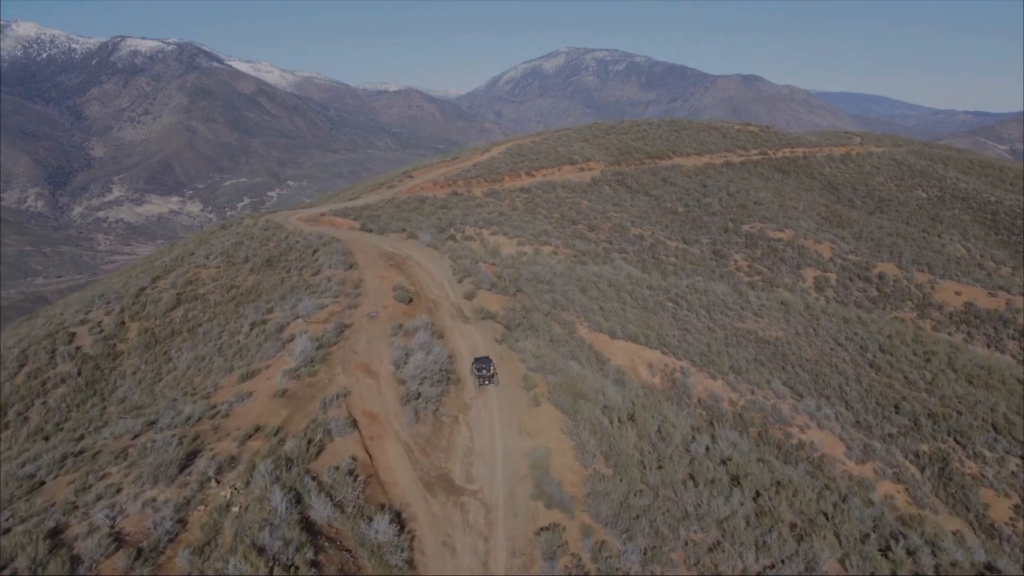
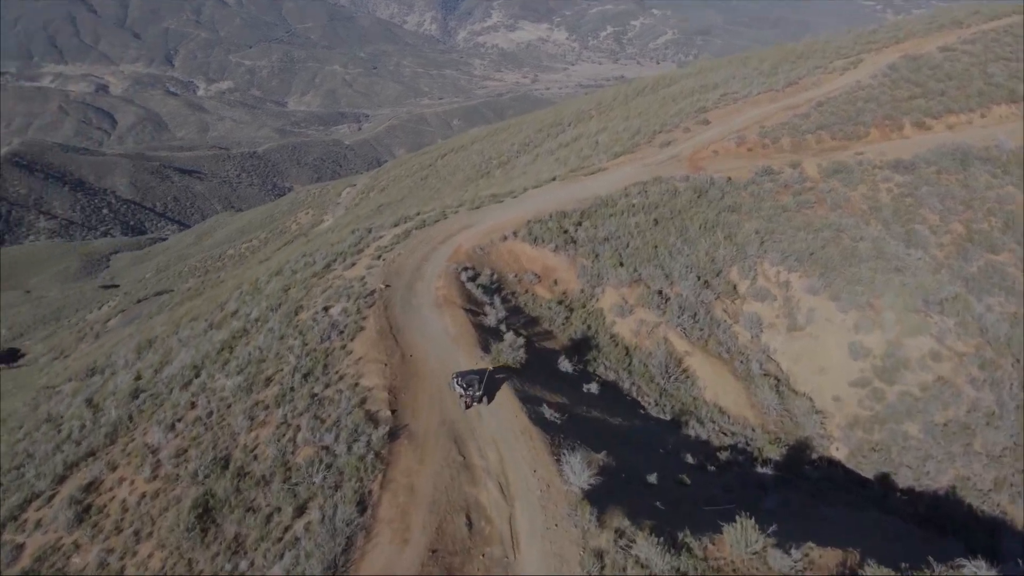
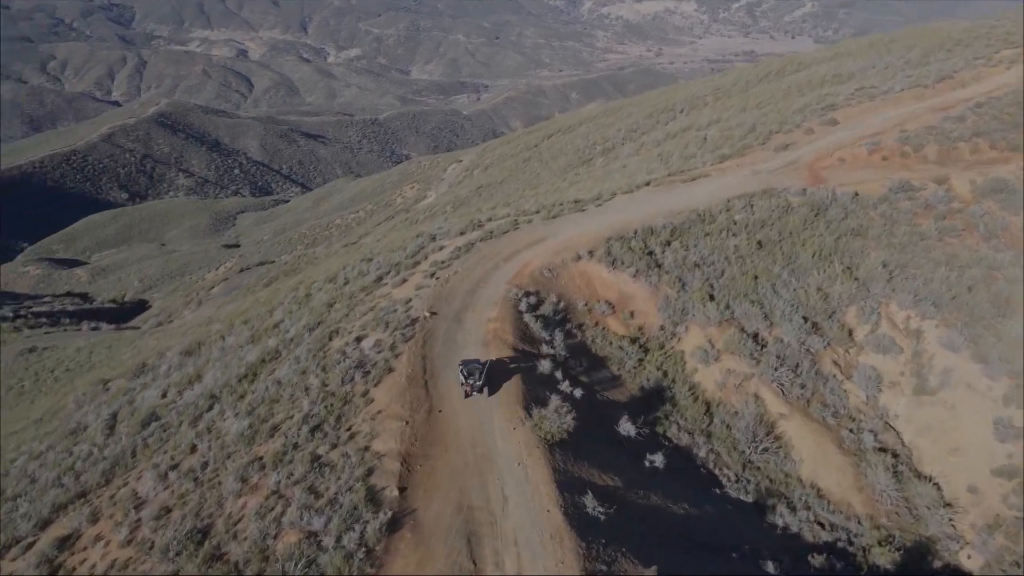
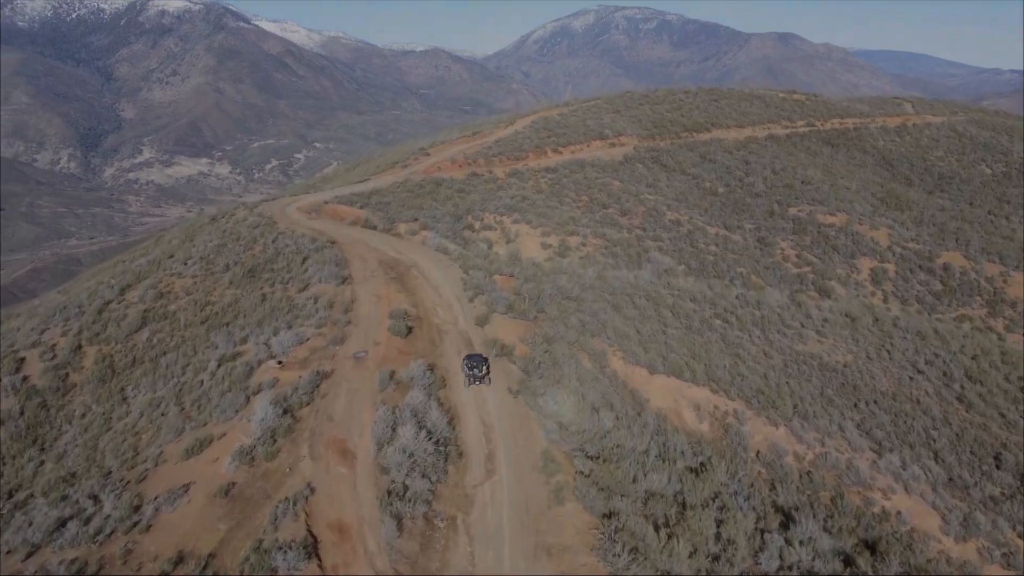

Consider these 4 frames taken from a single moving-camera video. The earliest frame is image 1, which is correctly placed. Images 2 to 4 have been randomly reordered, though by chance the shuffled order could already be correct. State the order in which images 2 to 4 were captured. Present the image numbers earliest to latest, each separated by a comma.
4, 2, 3
